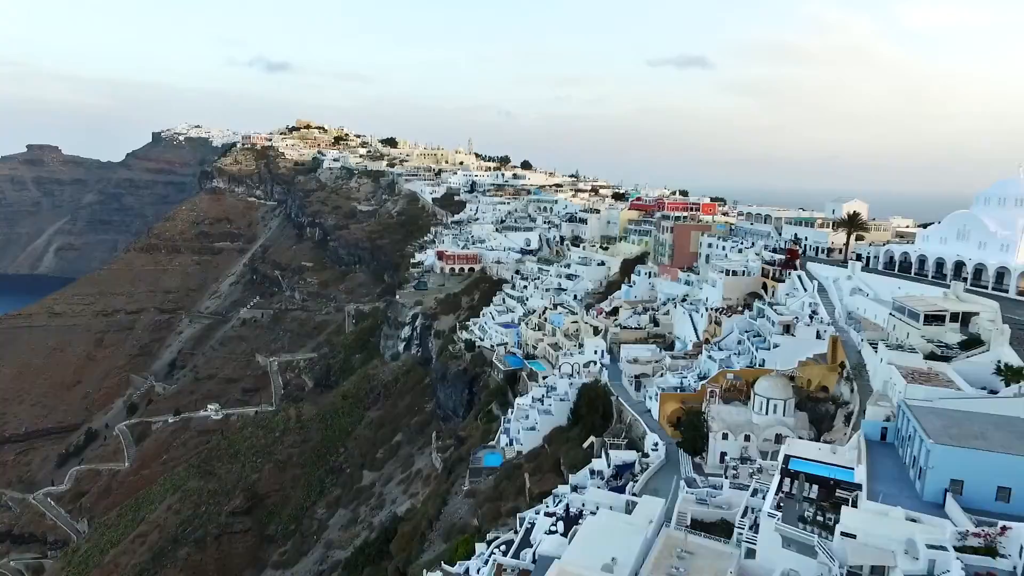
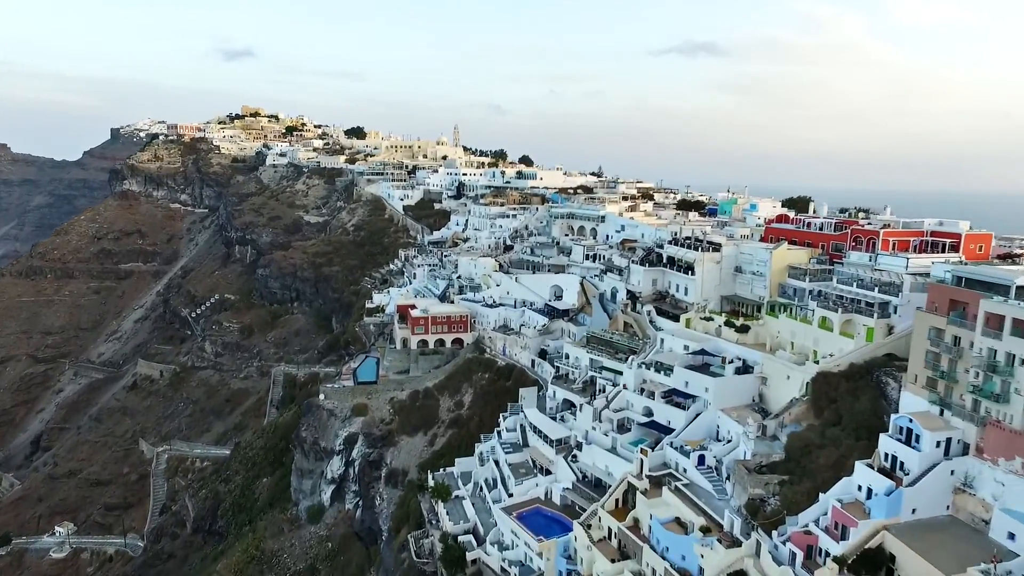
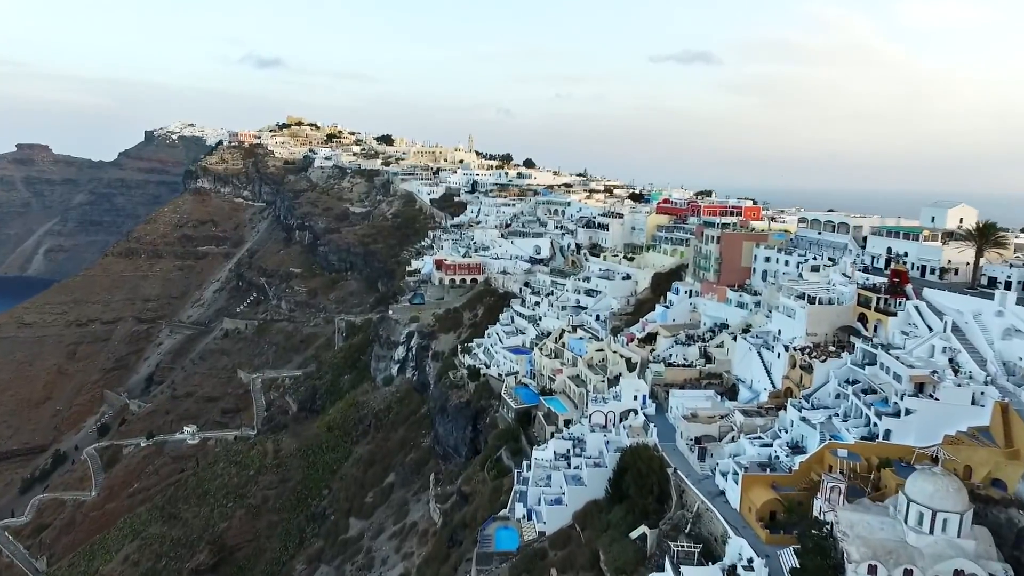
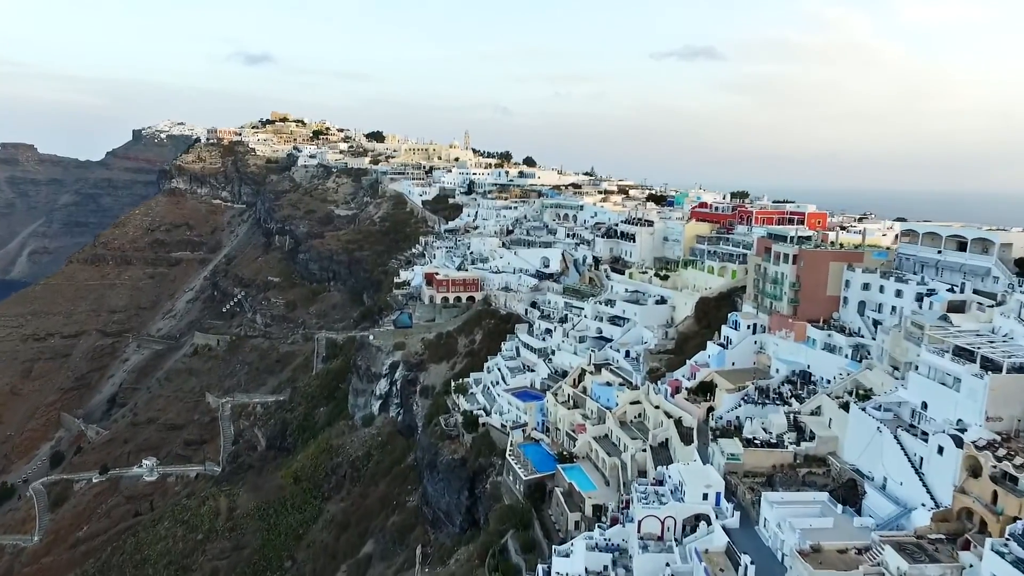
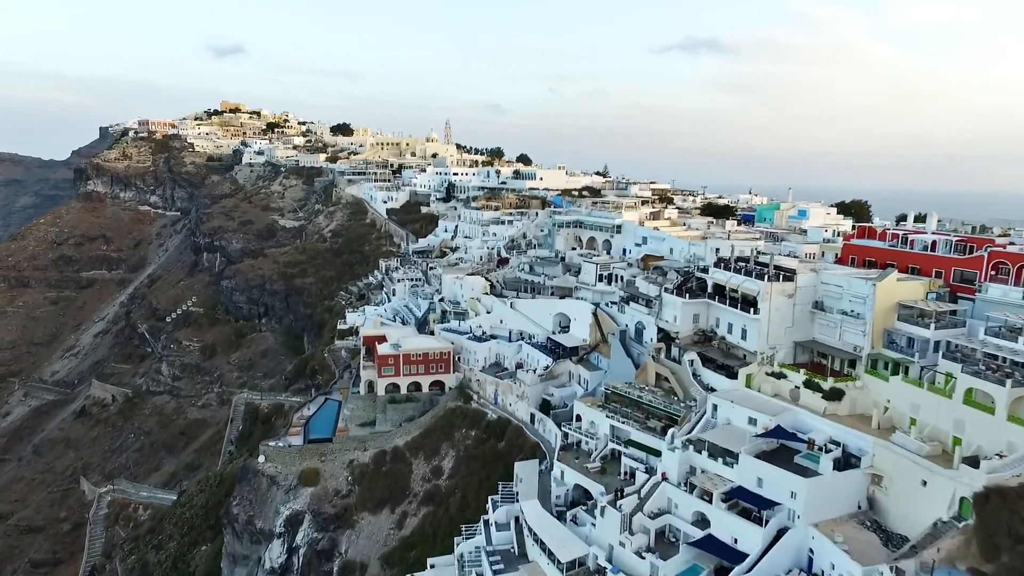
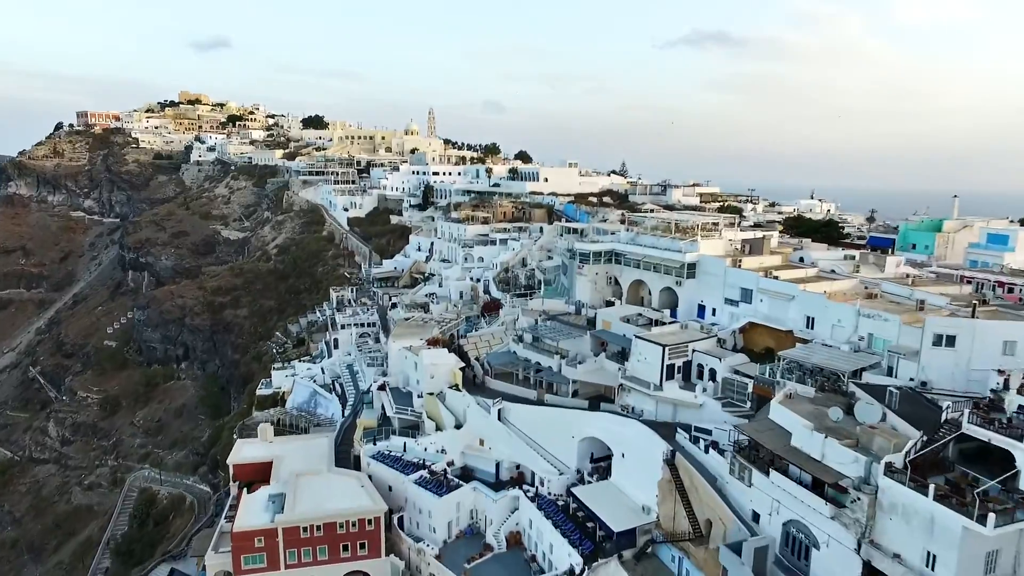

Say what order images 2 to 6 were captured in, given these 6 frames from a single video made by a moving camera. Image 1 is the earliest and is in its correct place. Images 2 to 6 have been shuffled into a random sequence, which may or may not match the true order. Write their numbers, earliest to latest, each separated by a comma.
3, 4, 2, 5, 6
